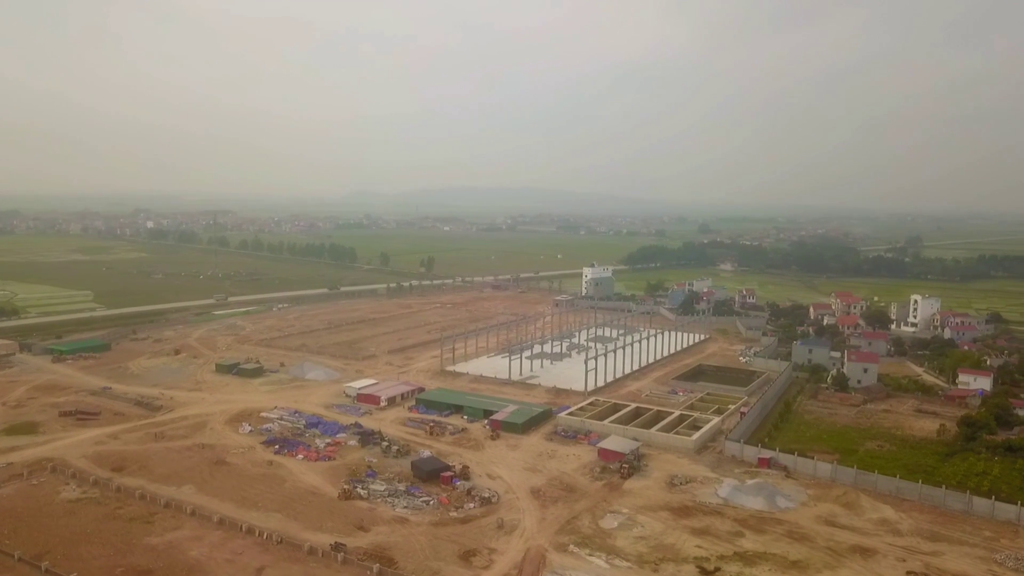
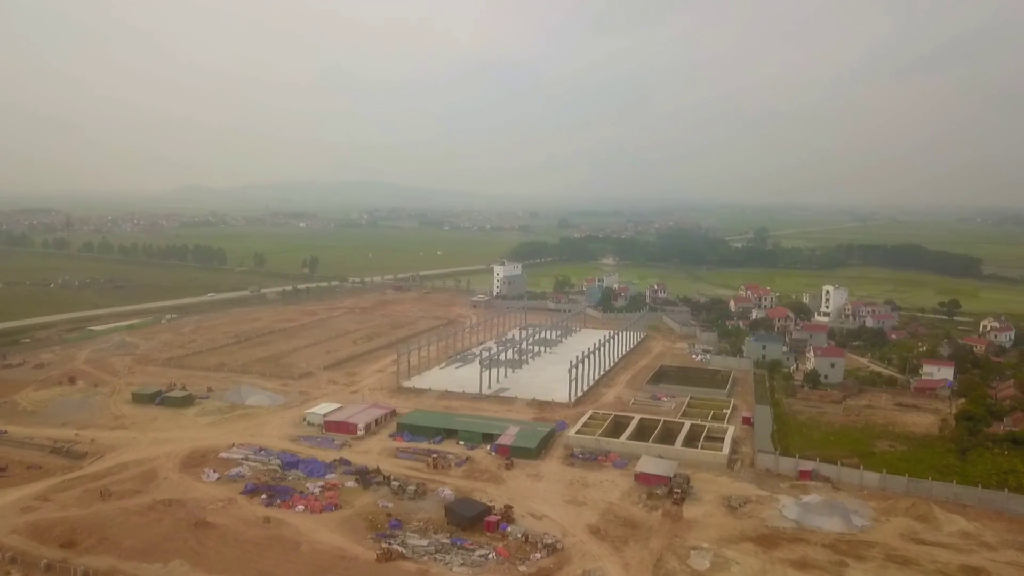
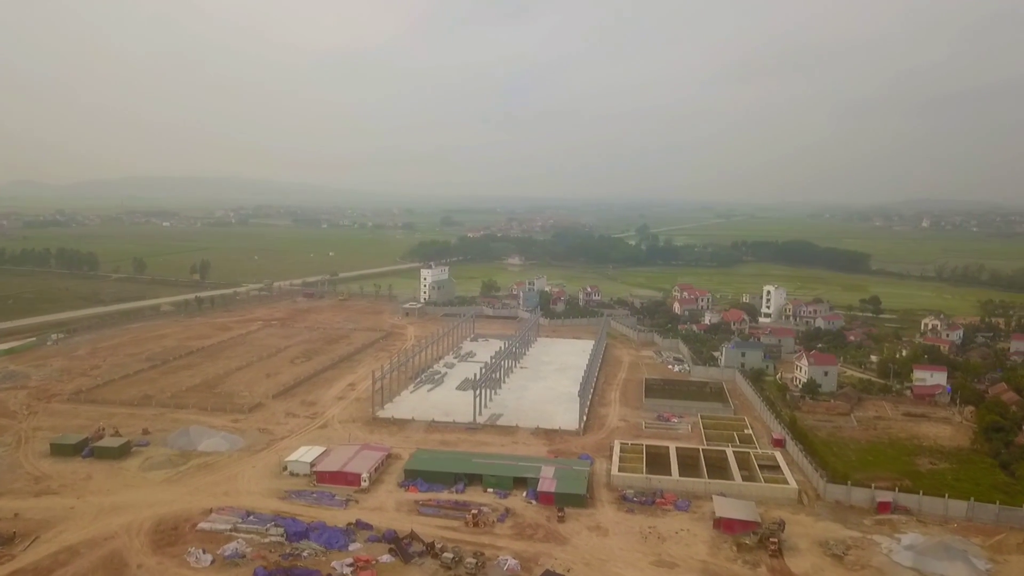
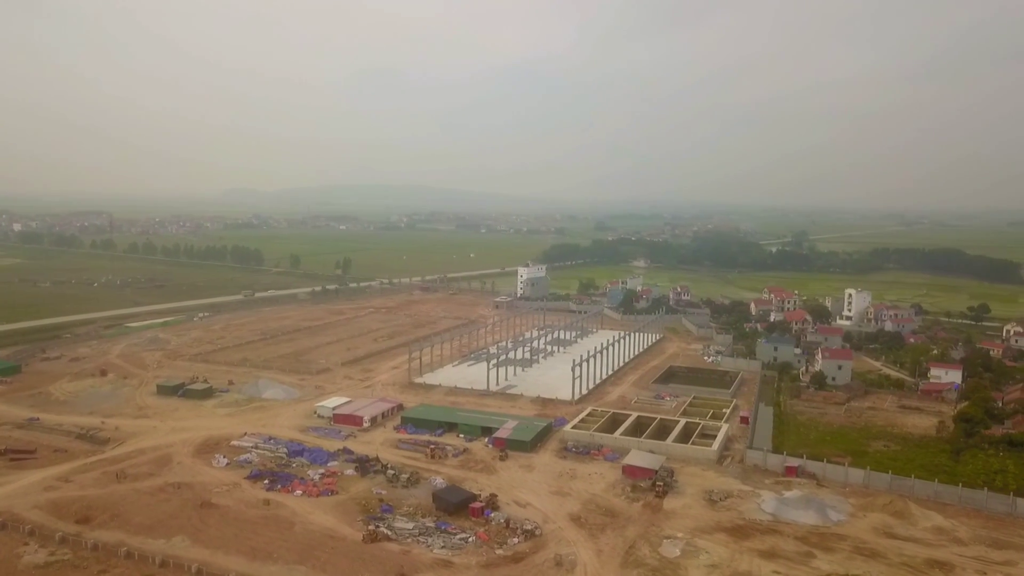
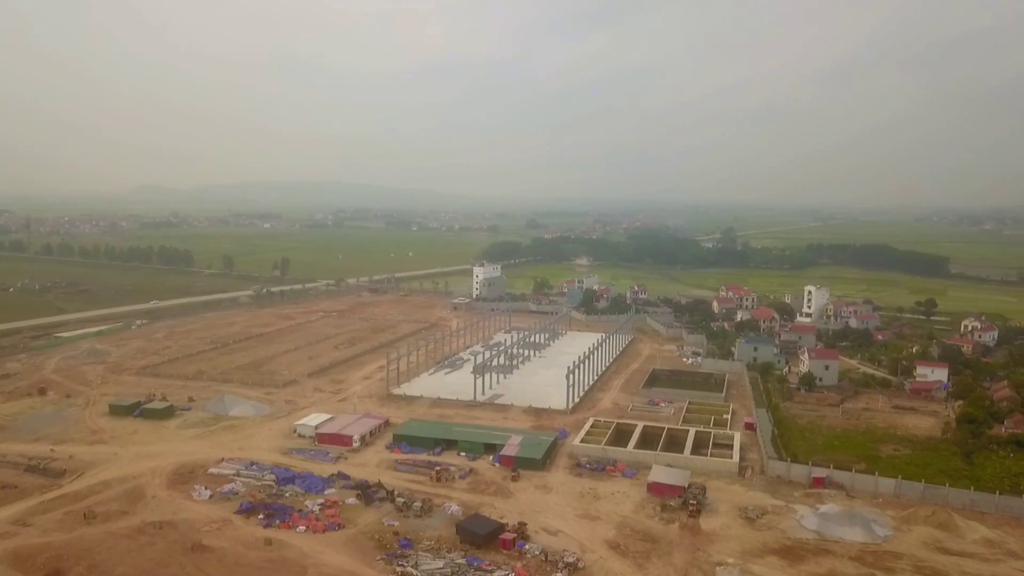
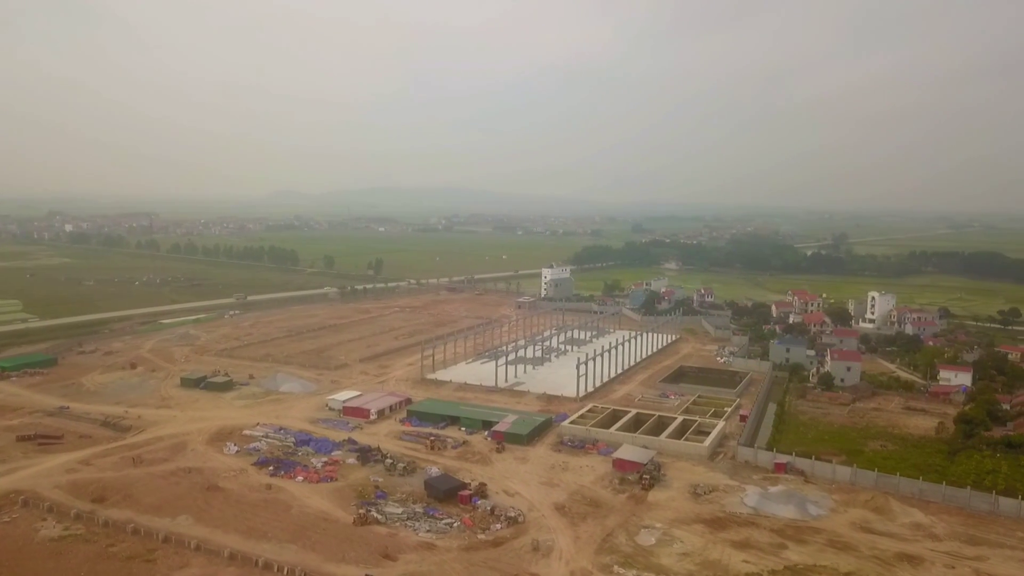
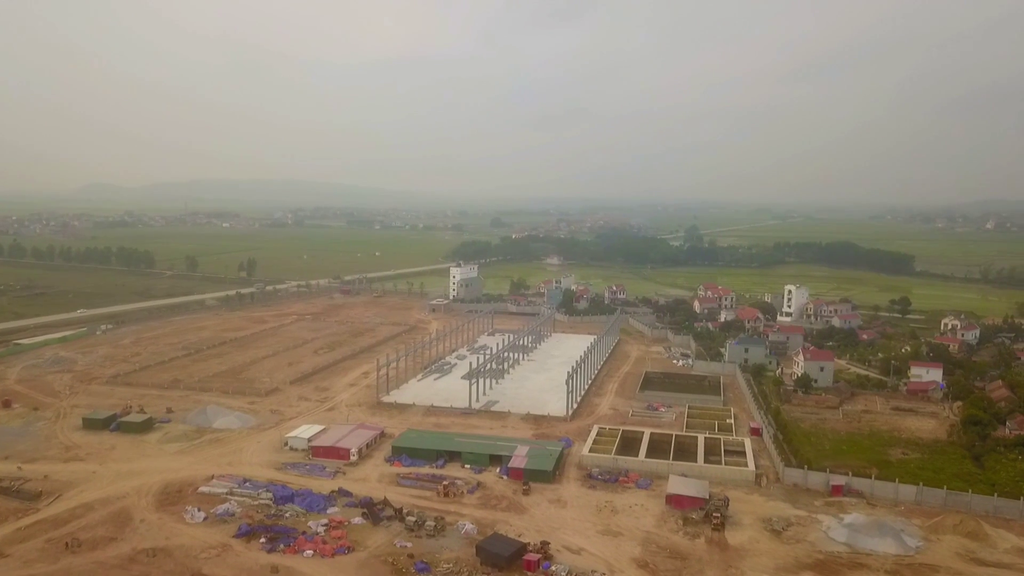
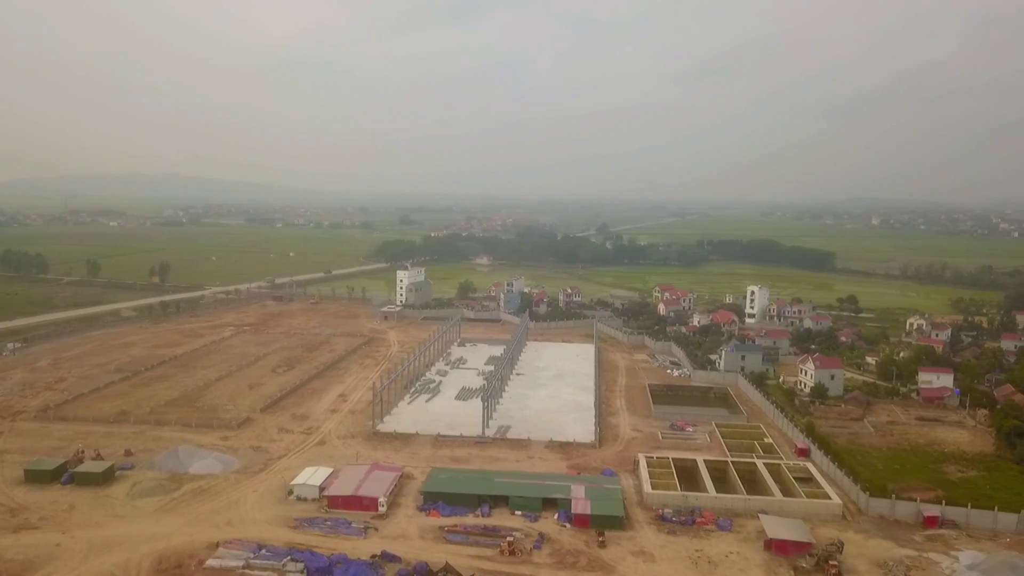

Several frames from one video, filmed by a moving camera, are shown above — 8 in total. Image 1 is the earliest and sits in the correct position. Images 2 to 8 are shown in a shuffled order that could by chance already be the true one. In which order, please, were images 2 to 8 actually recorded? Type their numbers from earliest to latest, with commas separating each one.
6, 4, 2, 5, 7, 3, 8
